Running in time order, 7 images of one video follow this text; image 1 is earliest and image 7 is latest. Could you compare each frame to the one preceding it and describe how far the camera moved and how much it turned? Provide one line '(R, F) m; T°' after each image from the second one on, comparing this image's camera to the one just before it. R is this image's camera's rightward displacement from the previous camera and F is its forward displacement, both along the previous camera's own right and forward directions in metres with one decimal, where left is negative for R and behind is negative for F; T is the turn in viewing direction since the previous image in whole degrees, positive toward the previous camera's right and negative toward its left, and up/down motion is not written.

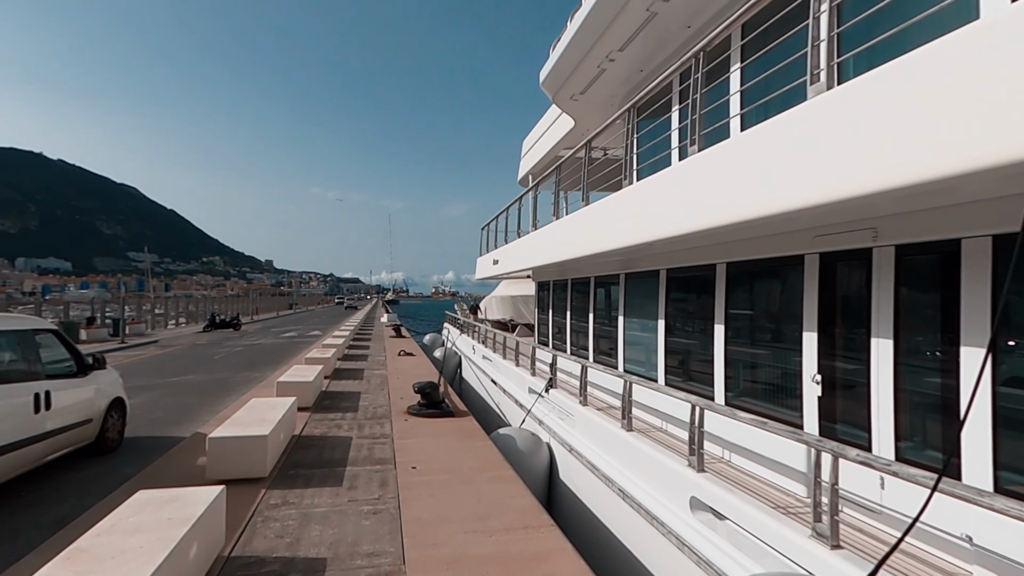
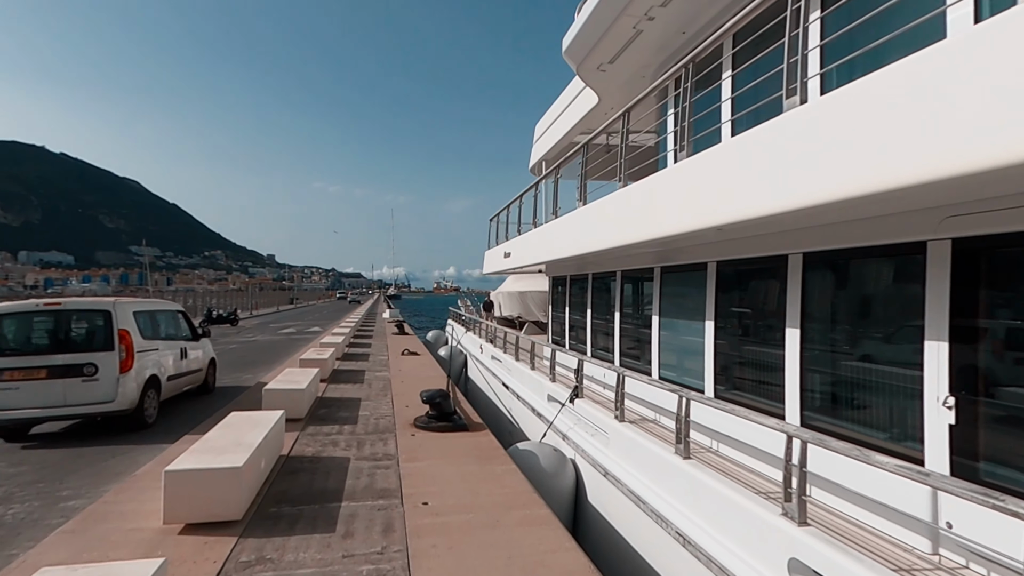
(-0.2, +0.9) m; 0°
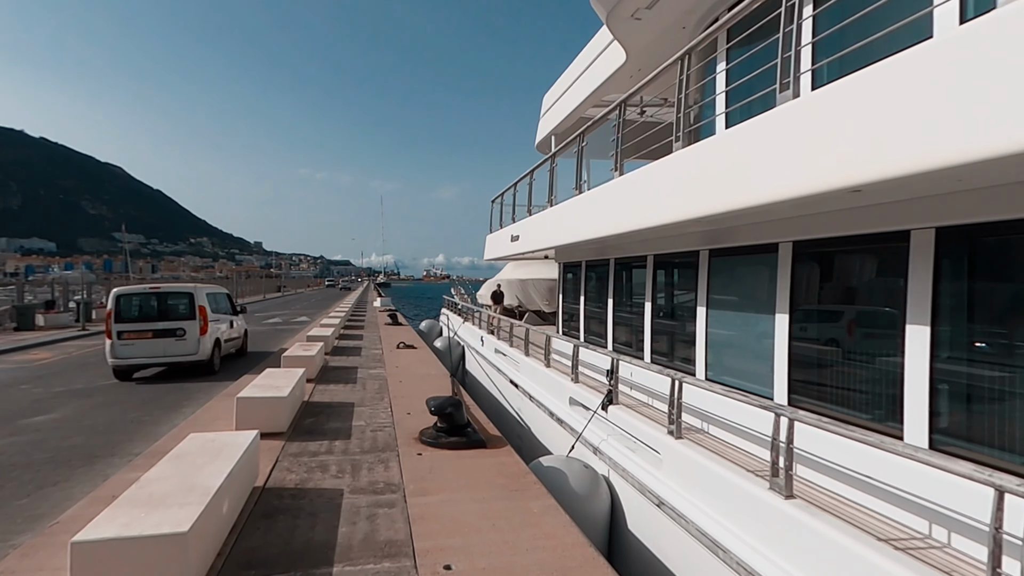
(-0.3, +1.1) m; +1°
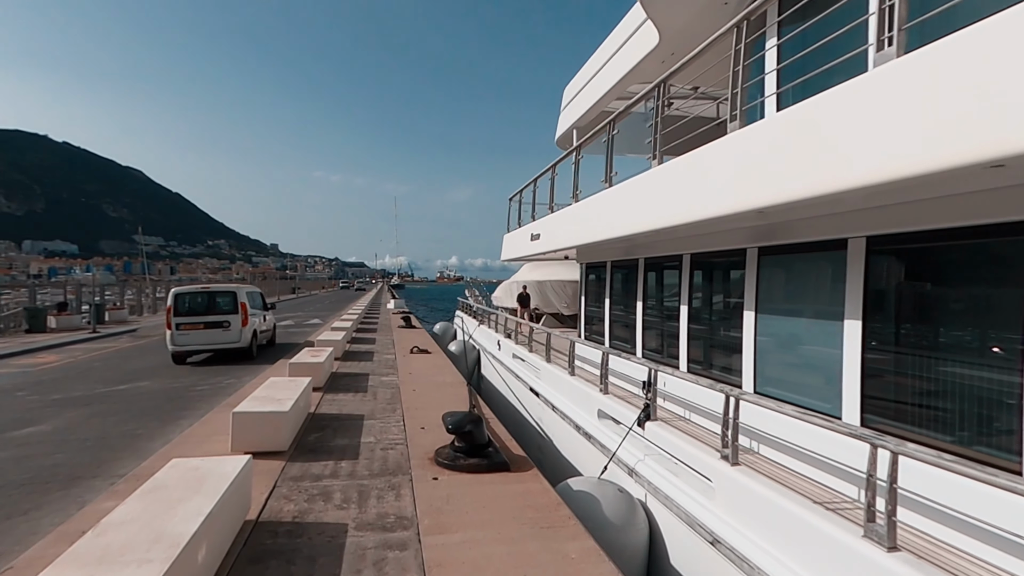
(-0.1, +0.6) m; -1°
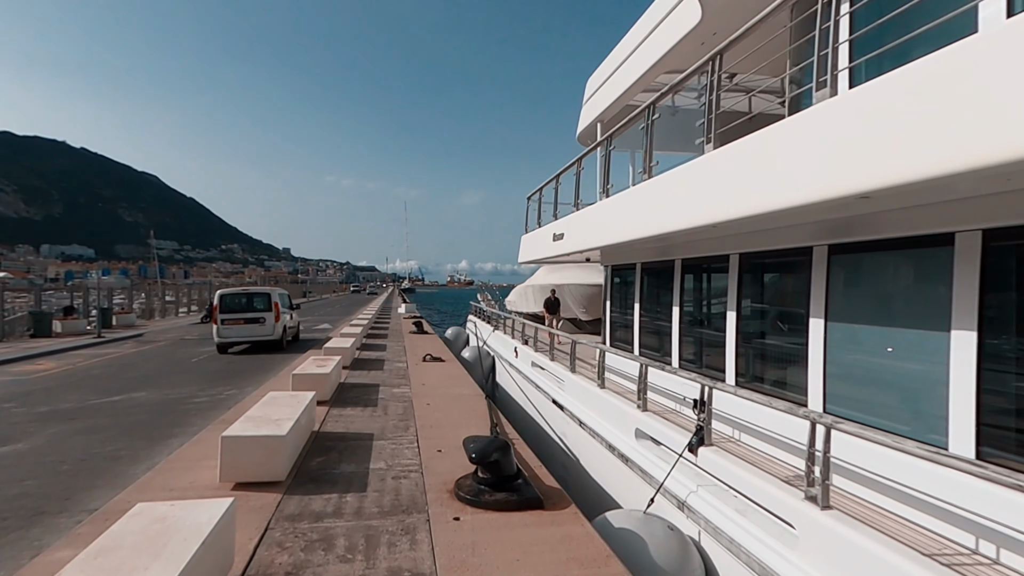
(-0.2, +0.7) m; -1°
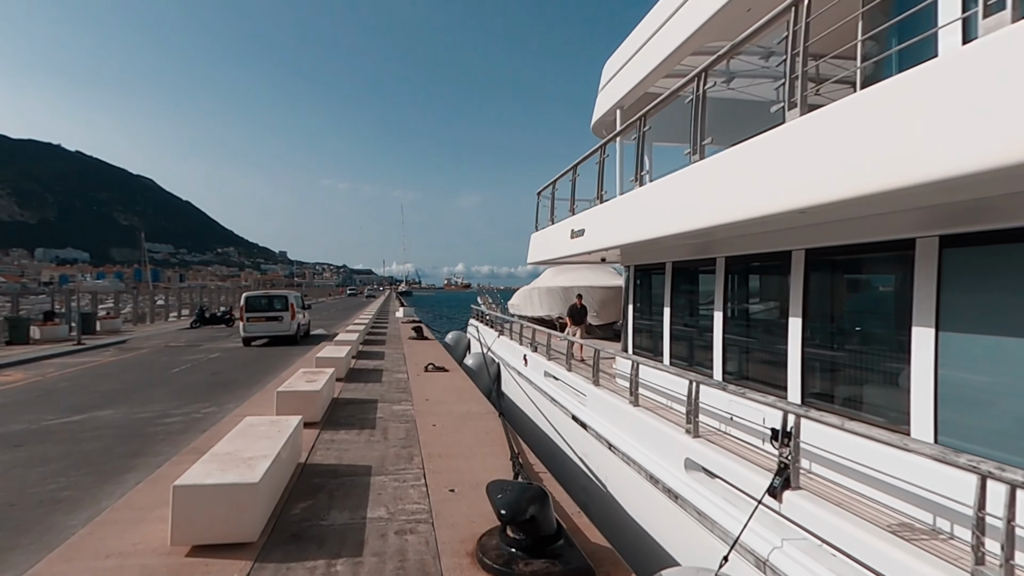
(-0.2, +0.9) m; 0°
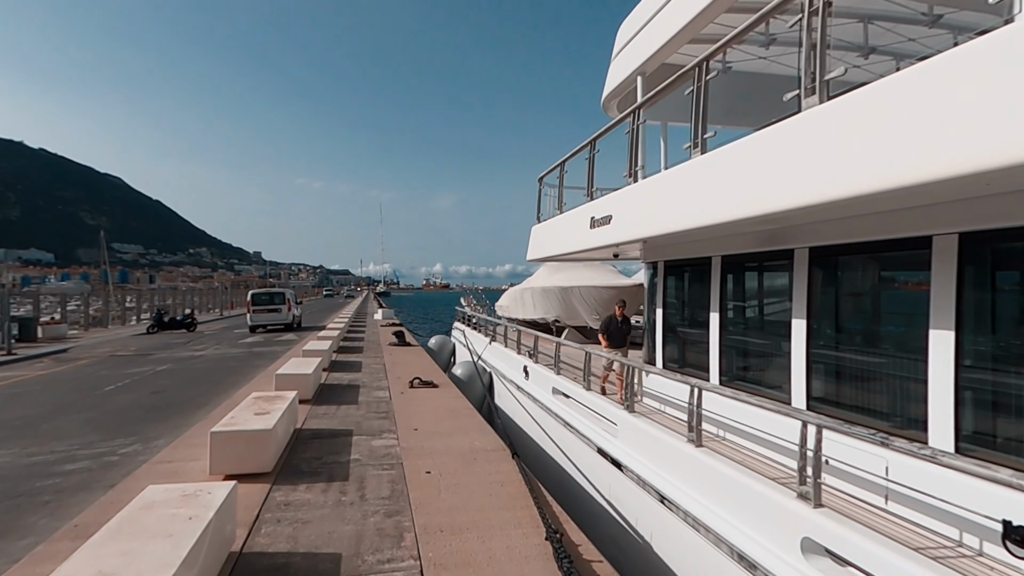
(-0.3, +1.5) m; +2°
